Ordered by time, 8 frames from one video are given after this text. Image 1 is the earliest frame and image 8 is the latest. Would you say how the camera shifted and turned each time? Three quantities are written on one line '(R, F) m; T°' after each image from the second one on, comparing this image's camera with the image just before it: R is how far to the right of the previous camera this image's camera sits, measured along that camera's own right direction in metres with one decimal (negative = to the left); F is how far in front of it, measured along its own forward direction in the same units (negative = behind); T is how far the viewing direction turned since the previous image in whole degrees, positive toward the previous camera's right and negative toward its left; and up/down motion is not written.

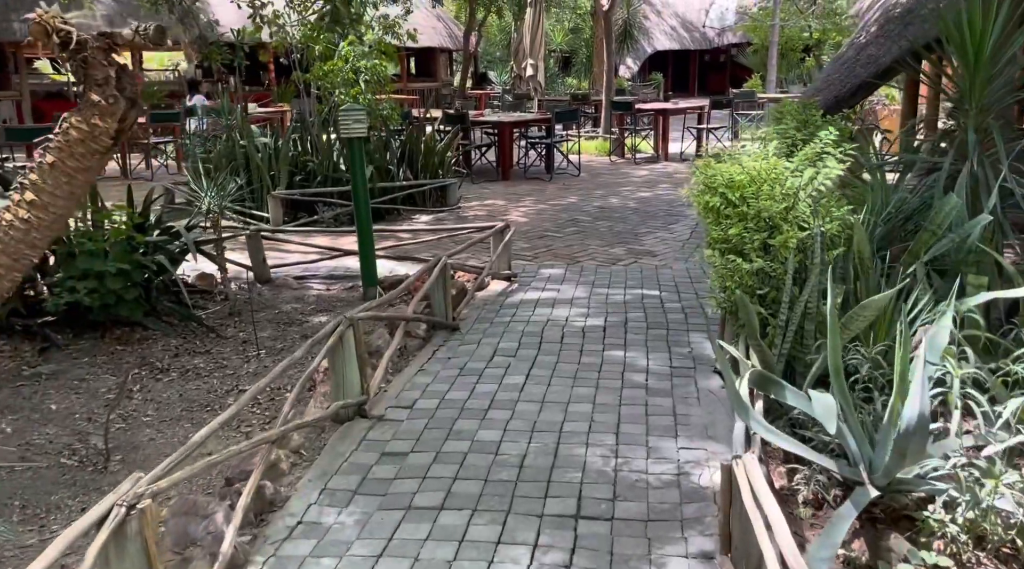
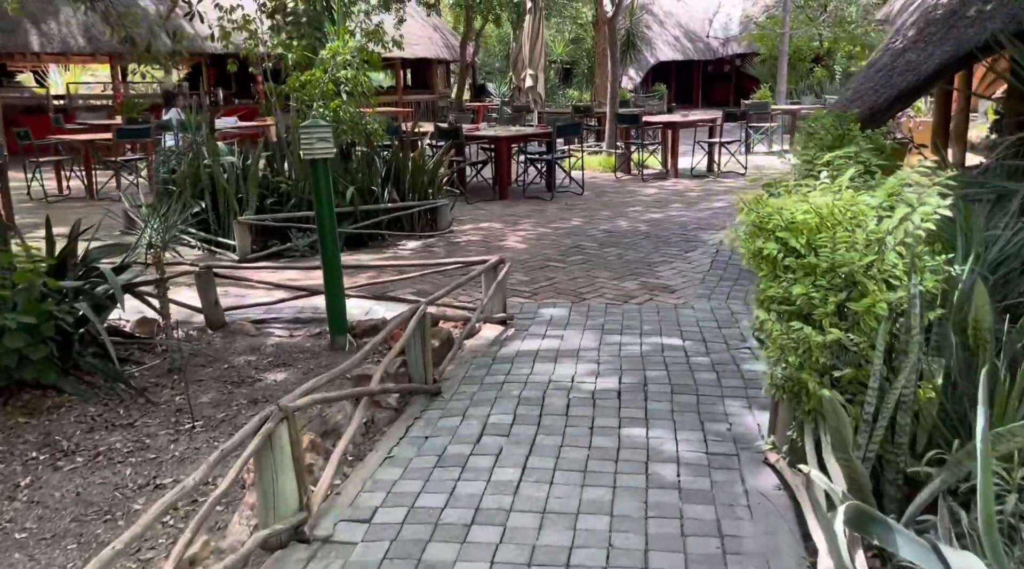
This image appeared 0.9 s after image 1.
(0.0, +0.8) m; 0°
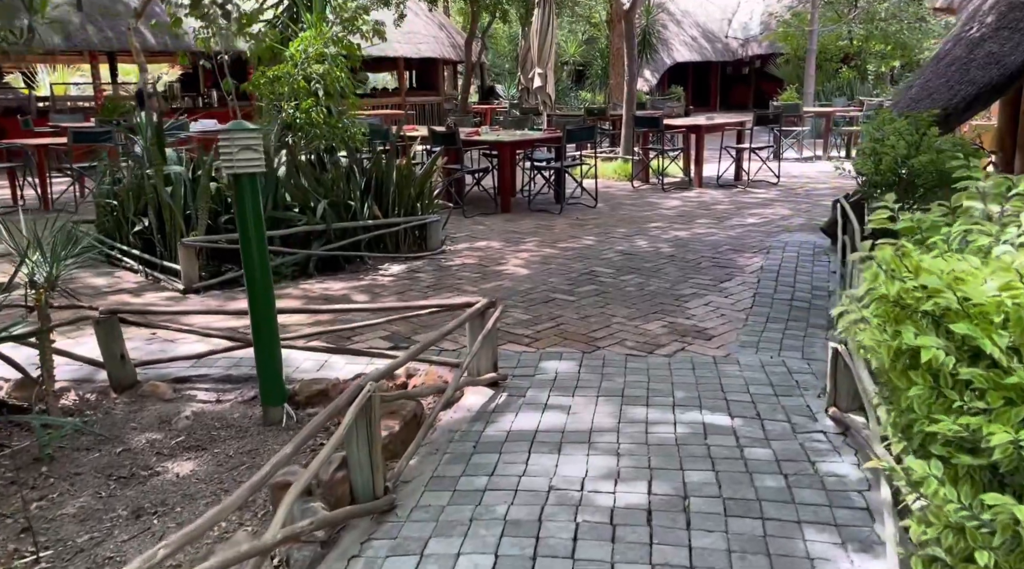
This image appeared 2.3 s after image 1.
(+0.1, +1.1) m; -1°
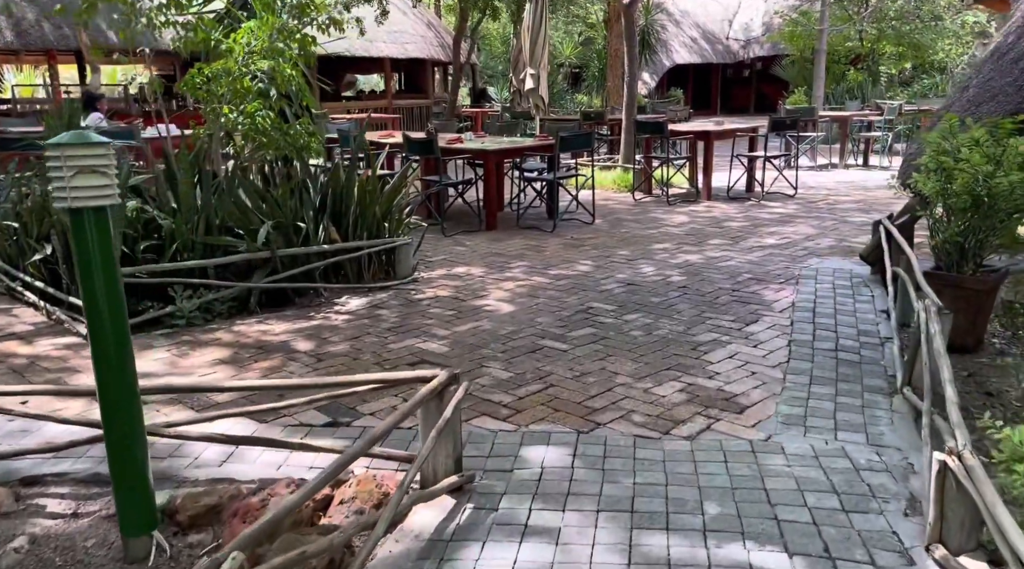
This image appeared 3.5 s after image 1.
(+0.1, +1.0) m; 0°
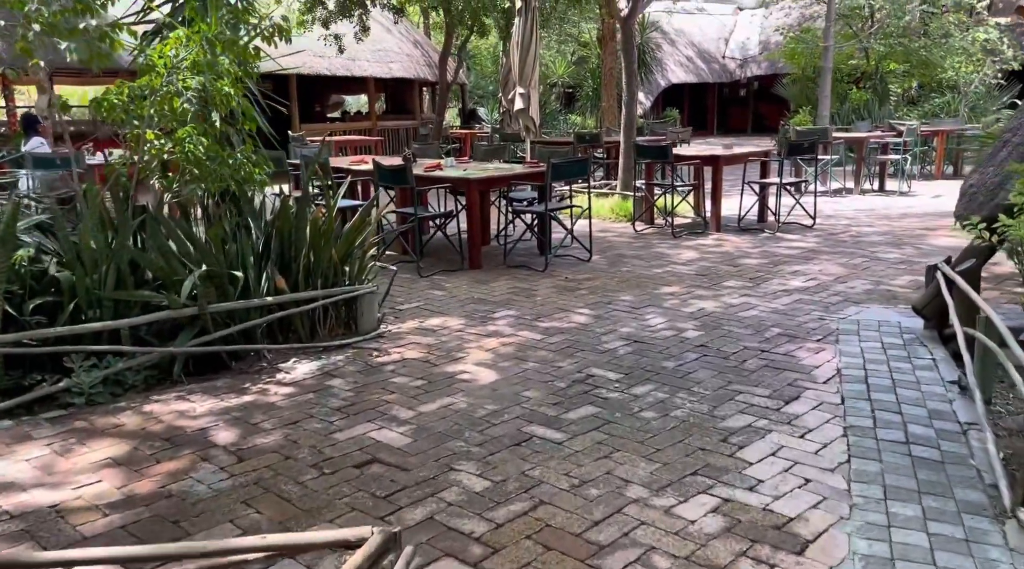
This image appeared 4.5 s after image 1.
(+0.1, +0.9) m; 0°
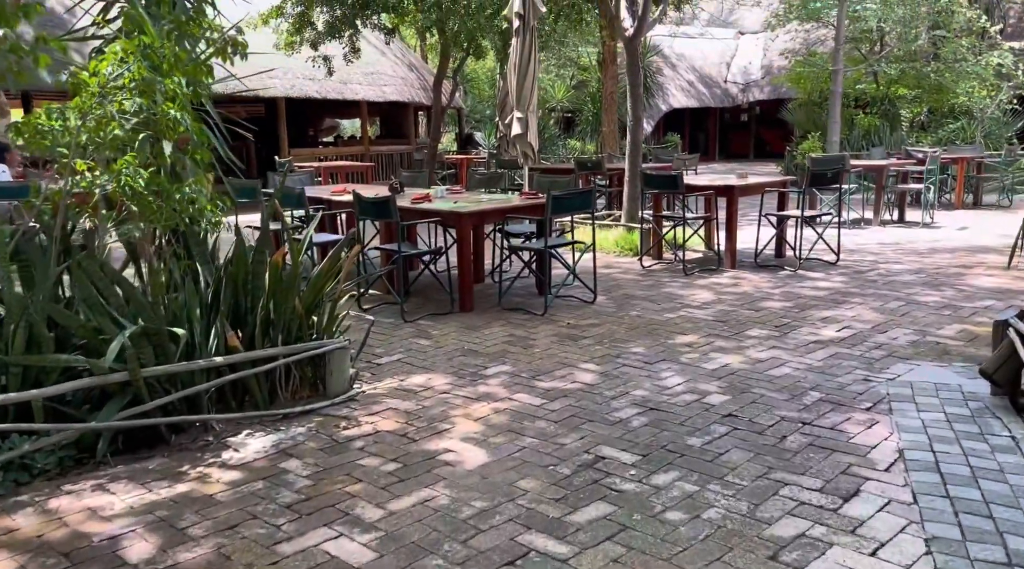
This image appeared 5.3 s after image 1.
(0.0, +0.7) m; 0°
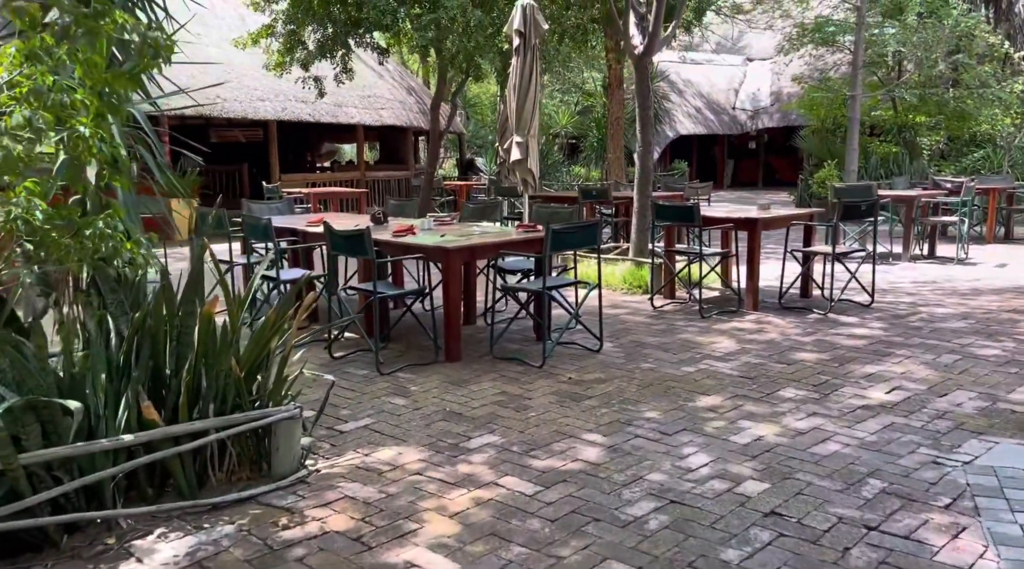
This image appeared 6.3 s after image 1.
(+0.1, +0.8) m; 0°
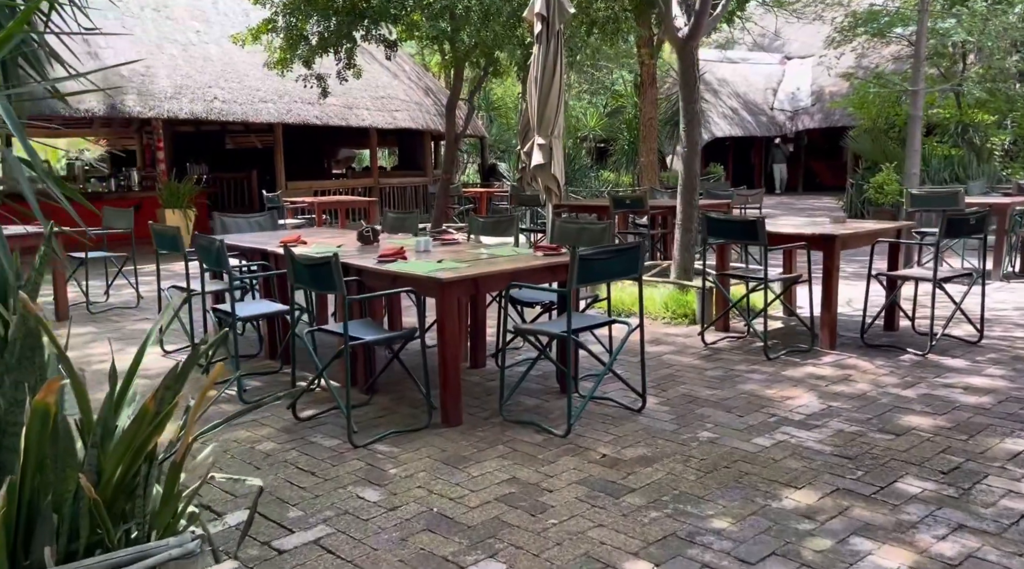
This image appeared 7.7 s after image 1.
(+0.1, +1.2) m; -2°
